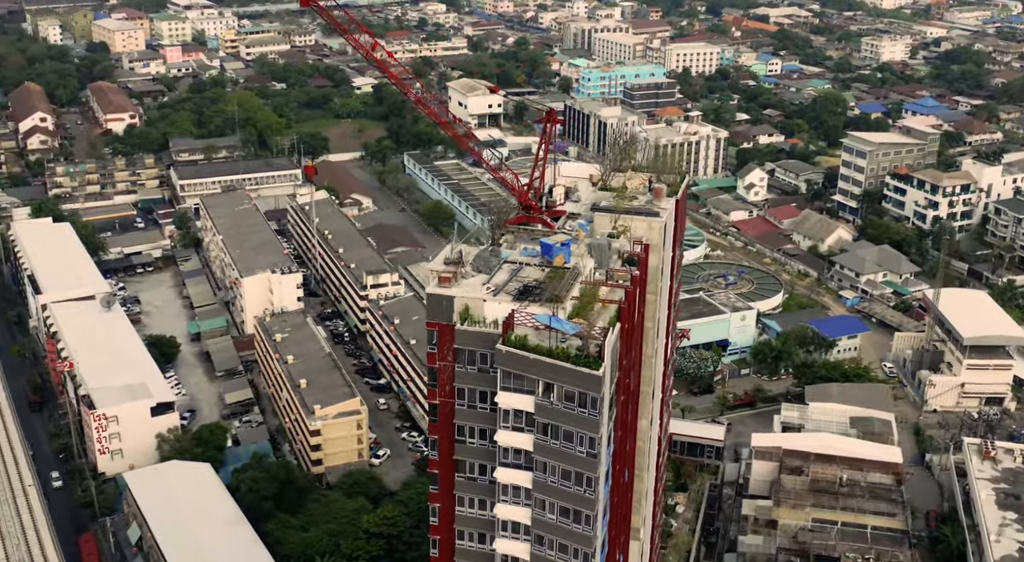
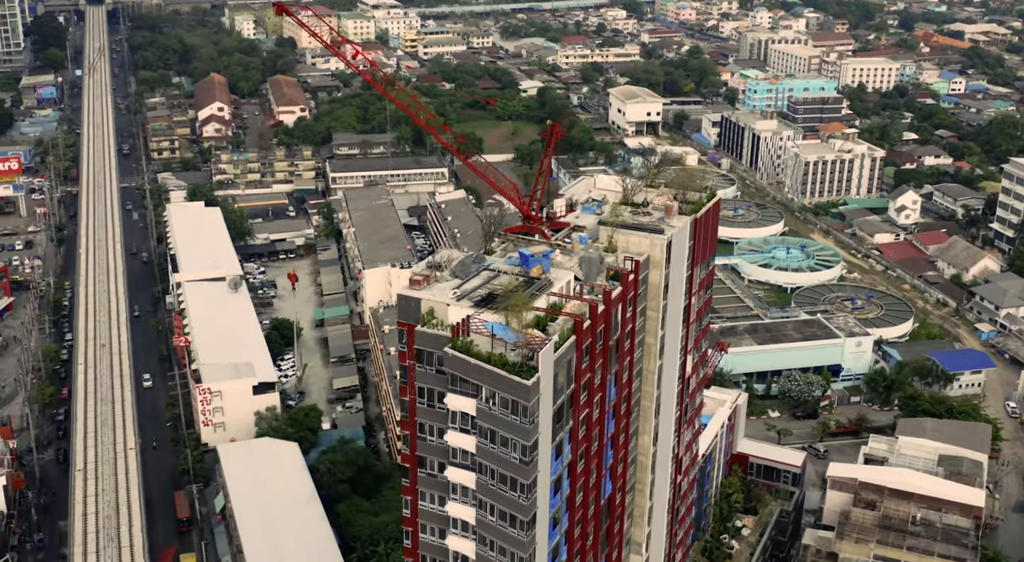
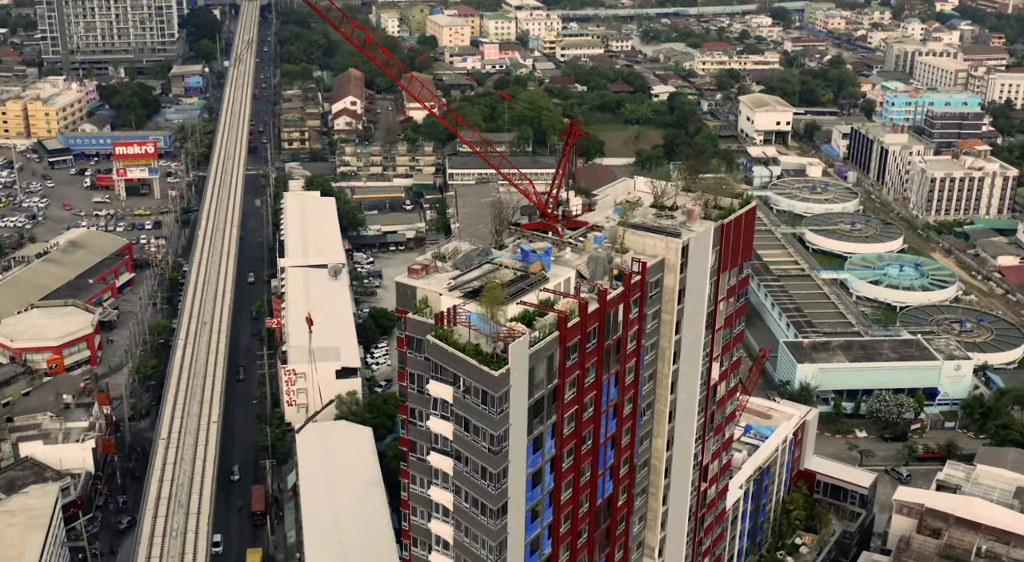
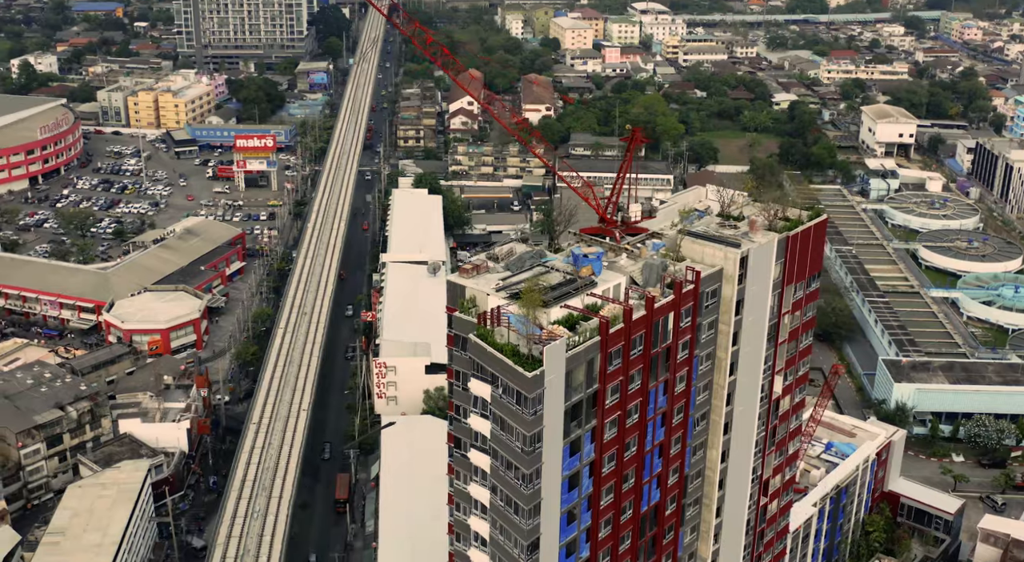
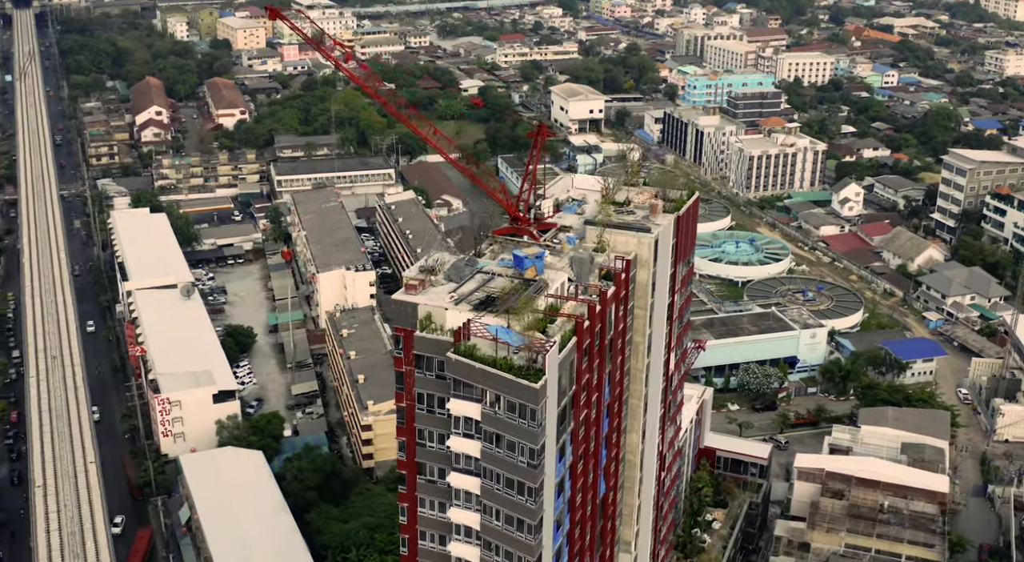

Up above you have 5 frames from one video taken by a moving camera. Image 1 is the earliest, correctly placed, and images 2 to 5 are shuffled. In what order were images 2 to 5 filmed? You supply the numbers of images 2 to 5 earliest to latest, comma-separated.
5, 2, 3, 4
